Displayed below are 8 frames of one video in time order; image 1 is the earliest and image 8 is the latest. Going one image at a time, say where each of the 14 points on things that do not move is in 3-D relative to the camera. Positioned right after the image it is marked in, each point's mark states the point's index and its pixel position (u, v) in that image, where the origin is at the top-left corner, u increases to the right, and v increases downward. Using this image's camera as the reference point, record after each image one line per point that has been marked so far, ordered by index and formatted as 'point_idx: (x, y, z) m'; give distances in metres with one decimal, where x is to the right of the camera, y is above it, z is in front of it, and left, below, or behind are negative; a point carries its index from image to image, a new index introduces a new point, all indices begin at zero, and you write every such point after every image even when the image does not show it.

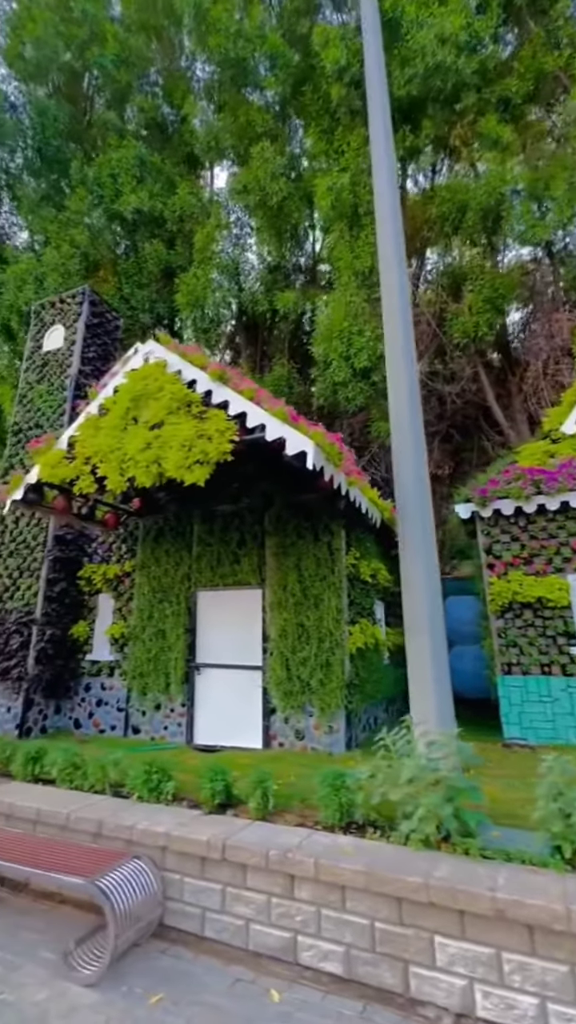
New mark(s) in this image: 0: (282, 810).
0: (0.0, -2.4, +3.8) m
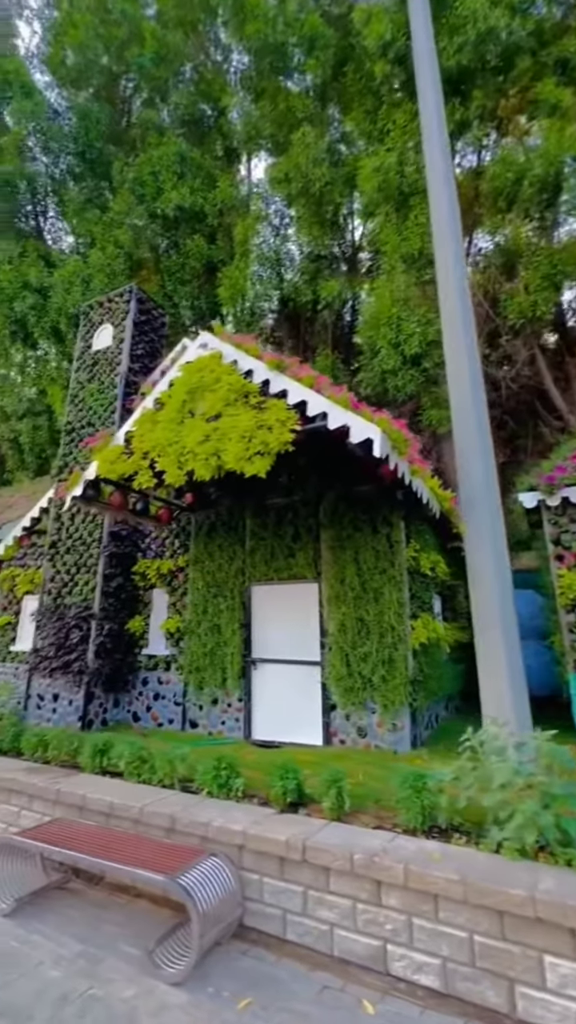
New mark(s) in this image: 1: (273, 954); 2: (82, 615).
0: (+0.5, -2.3, +3.7) m
1: (-0.1, -2.8, +3.0) m
2: (-3.1, -1.5, +7.1) m
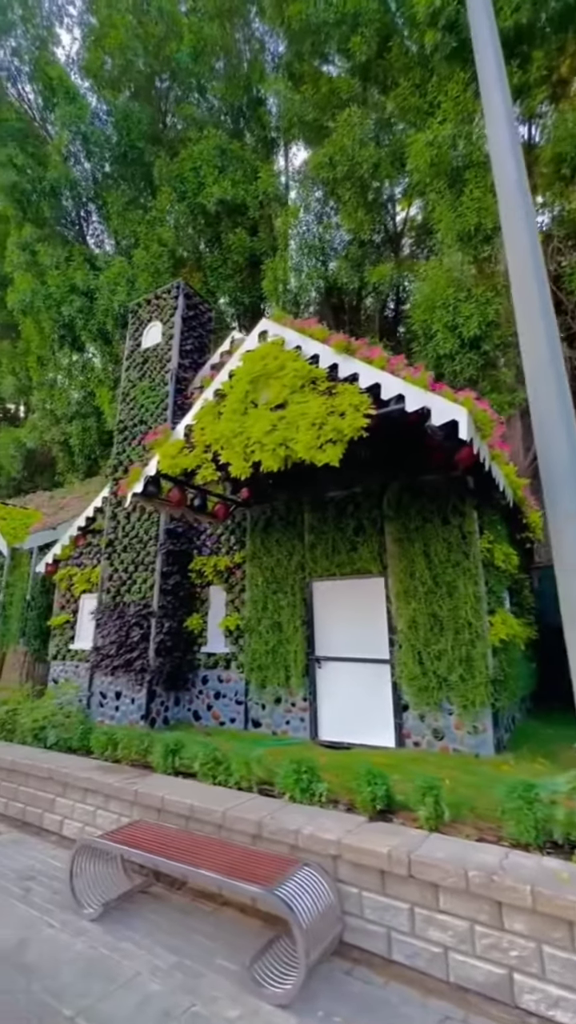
0: (+1.2, -2.2, +3.4) m
1: (+0.5, -2.8, +2.8) m
2: (-2.2, -1.5, +7.1) m
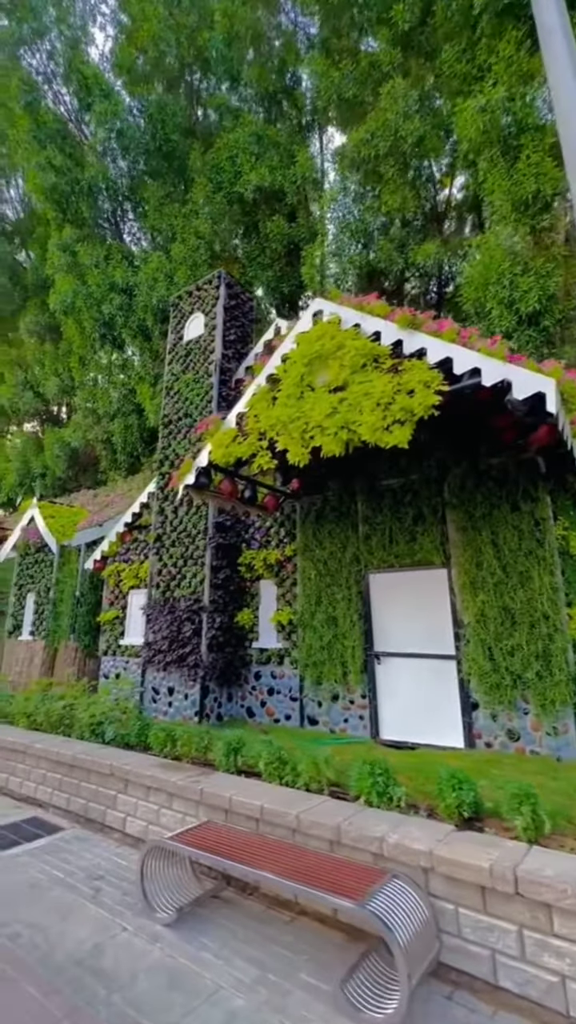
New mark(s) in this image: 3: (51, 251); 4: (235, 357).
0: (+1.8, -2.1, +3.1) m
1: (+1.1, -2.6, +2.5) m
2: (-1.4, -1.4, +7.0) m
3: (-6.3, +7.0, +12.5) m
4: (-0.9, +2.7, +8.2) m
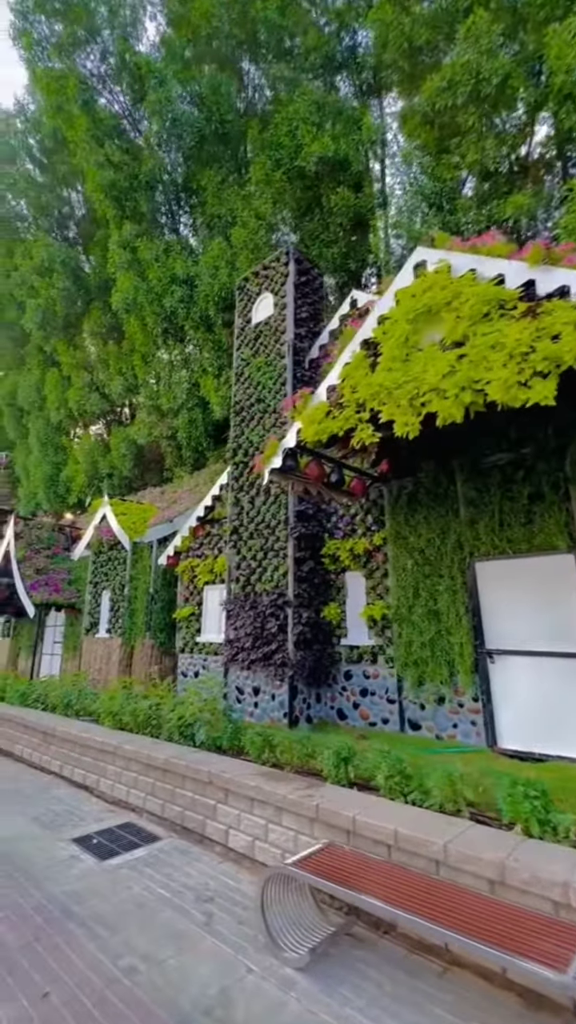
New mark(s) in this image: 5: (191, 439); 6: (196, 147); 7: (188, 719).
0: (+2.6, -1.9, +2.3) m
1: (+1.9, -2.4, +1.9) m
2: (-0.2, -1.3, +6.6) m
3: (-4.7, +7.0, +12.6) m
4: (+0.3, +2.9, +7.7) m
5: (-2.5, +2.0, +12.5) m
6: (-2.3, +9.2, +11.9) m
7: (-1.2, -2.5, +5.6) m
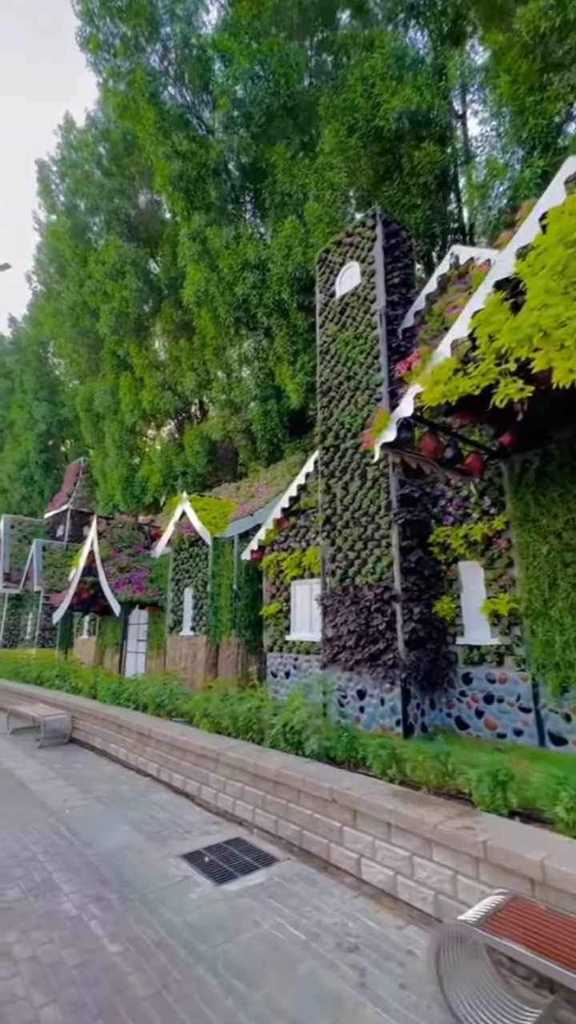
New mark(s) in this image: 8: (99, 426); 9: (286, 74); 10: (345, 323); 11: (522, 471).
0: (+3.4, -1.6, +1.4) m
1: (+2.6, -2.2, +1.0) m
2: (+1.2, -1.1, +5.9) m
3: (-2.8, +7.1, +12.4) m
4: (+1.7, +3.1, +7.0) m
5: (-0.5, +2.1, +12.1) m
6: (-0.6, +9.4, +11.5) m
7: (+0.1, -2.3, +5.1) m
8: (-7.3, +3.3, +18.3) m
9: (-0.1, +10.4, +11.3) m
10: (+0.9, +2.9, +7.3) m
11: (+2.7, +0.5, +5.4) m
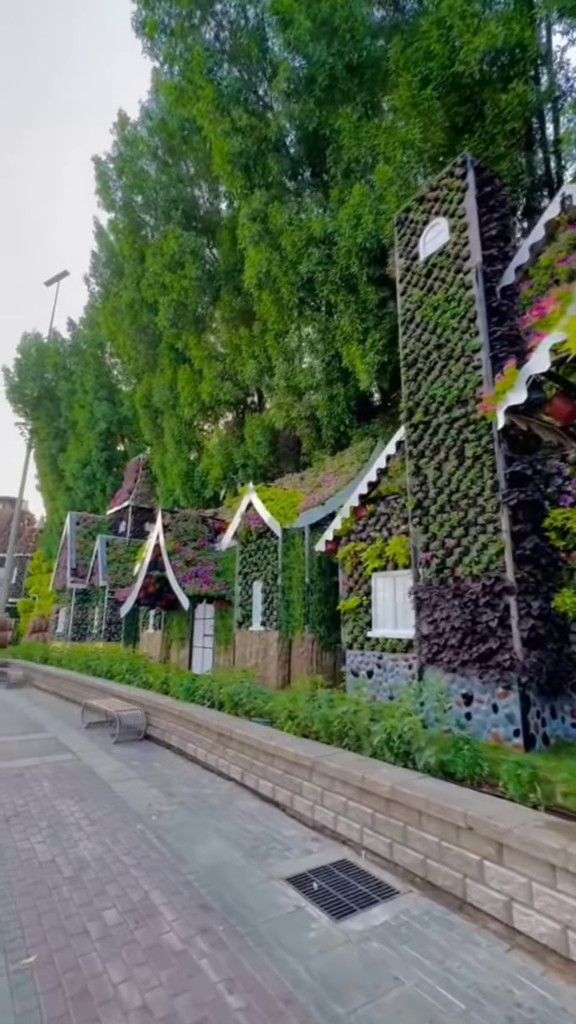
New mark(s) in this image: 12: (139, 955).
0: (+4.0, -1.4, +0.4) m
1: (+3.2, -2.0, +0.2) m
2: (+2.2, -0.8, +5.2) m
3: (-1.2, +7.3, +12.0) m
4: (+2.8, +3.3, +6.2) m
5: (+1.1, +2.4, +11.5) m
6: (+0.8, +9.6, +10.9) m
7: (+1.1, -2.1, +4.5) m
8: (-5.1, +3.5, +18.3) m
9: (+1.3, +10.7, +10.6) m
10: (+2.0, +3.1, +6.6) m
11: (+3.7, +0.7, +4.5) m
12: (-0.9, -2.6, +2.8) m
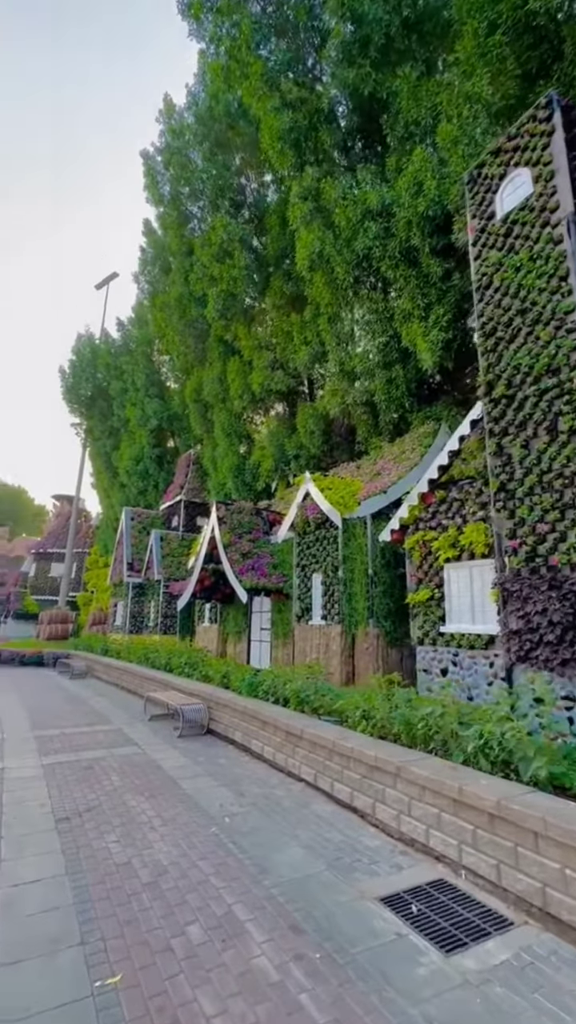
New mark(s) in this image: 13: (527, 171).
0: (+4.3, -1.2, -0.3) m
1: (+3.5, -1.9, -0.5) m
2: (+3.0, -0.6, +4.6) m
3: (+0.1, +7.5, +11.6) m
4: (+3.5, +3.5, +5.4) m
5: (+2.4, +2.6, +10.9) m
6: (+2.0, +9.9, +10.2) m
7: (+1.8, -1.9, +4.0) m
8: (-3.1, +3.7, +18.3) m
9: (+2.4, +10.9, +9.9) m
10: (+2.9, +3.4, +5.9) m
11: (+4.3, +0.9, +3.7) m
12: (-0.3, -2.5, +2.5) m
13: (+3.0, +4.4, +6.0) m
